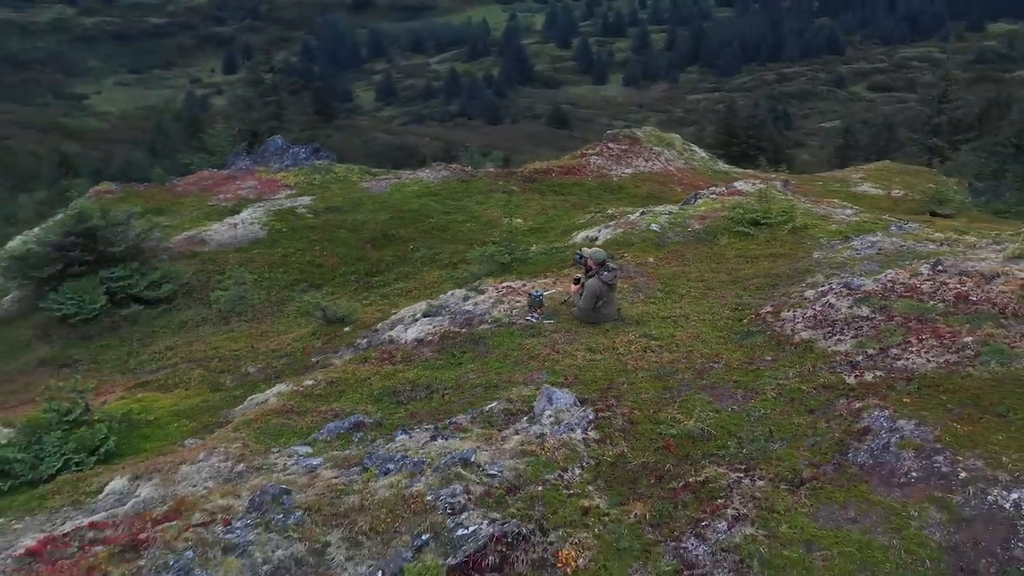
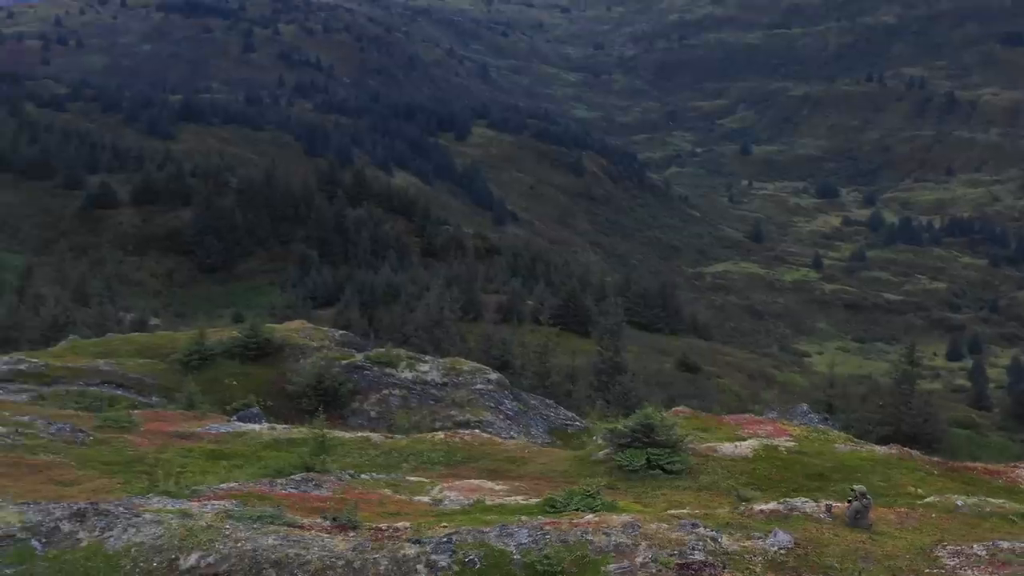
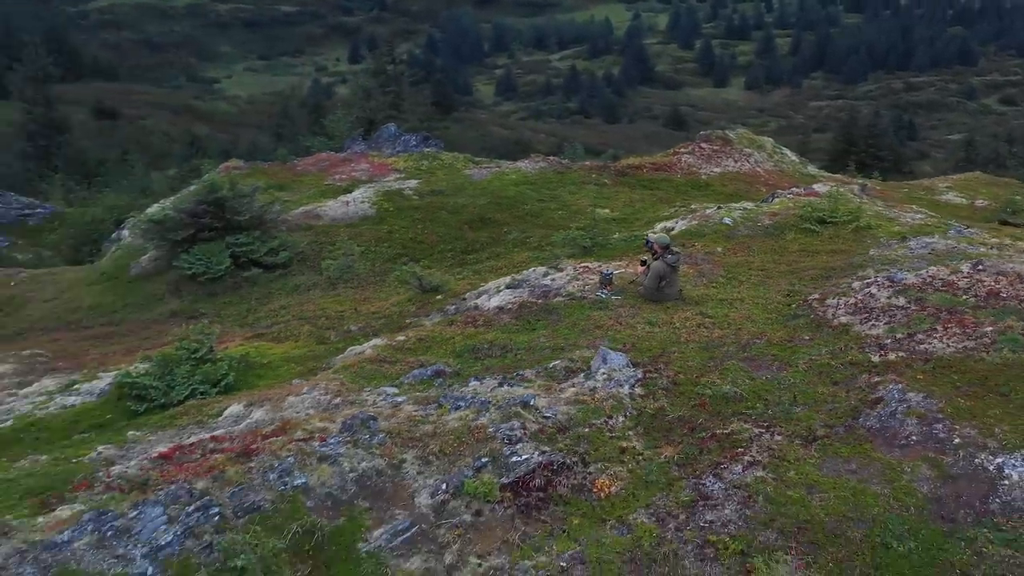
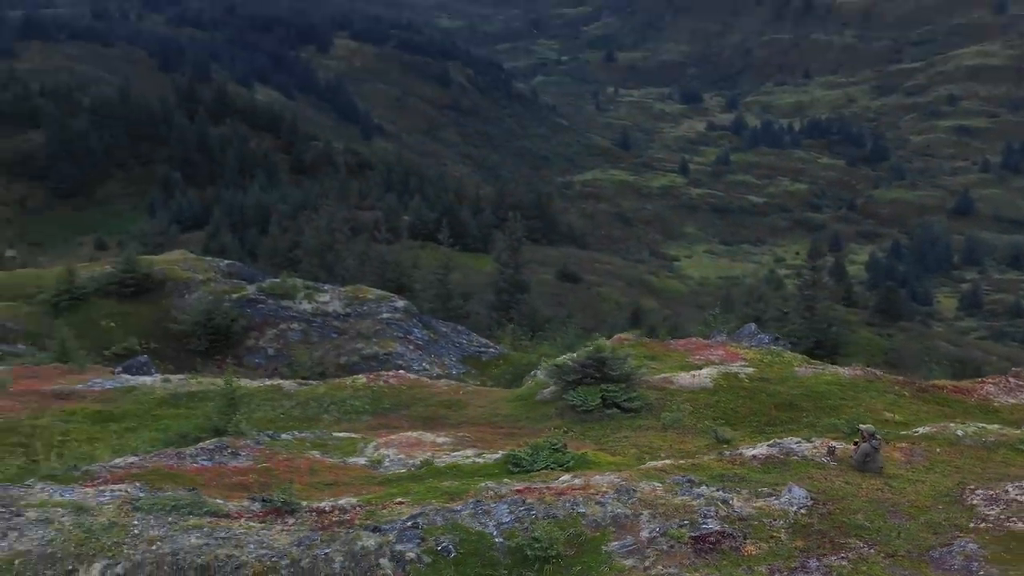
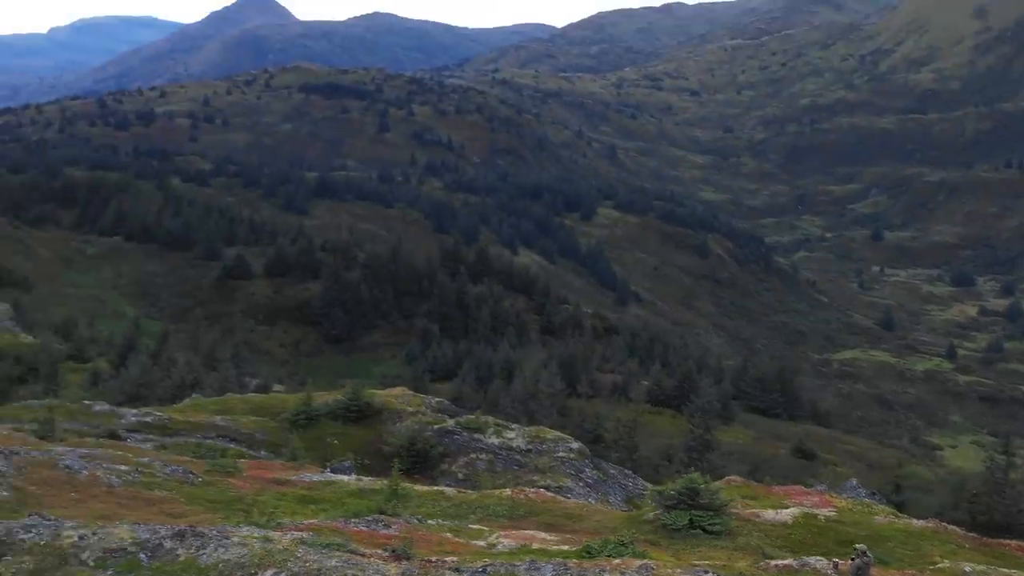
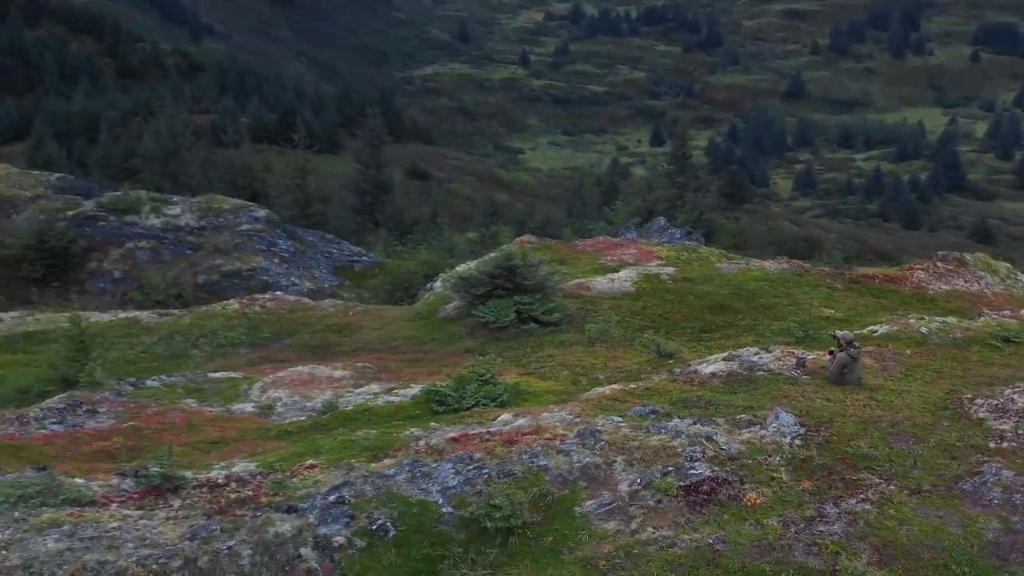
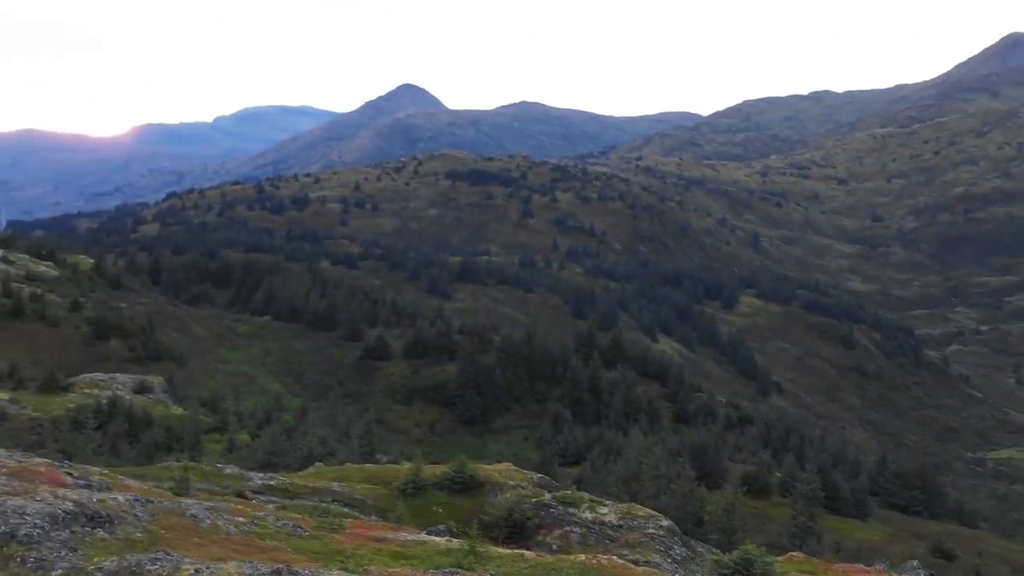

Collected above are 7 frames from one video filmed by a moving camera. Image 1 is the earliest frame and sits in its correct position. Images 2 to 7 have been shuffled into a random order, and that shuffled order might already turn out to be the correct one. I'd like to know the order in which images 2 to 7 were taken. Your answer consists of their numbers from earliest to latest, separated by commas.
3, 6, 4, 2, 5, 7
